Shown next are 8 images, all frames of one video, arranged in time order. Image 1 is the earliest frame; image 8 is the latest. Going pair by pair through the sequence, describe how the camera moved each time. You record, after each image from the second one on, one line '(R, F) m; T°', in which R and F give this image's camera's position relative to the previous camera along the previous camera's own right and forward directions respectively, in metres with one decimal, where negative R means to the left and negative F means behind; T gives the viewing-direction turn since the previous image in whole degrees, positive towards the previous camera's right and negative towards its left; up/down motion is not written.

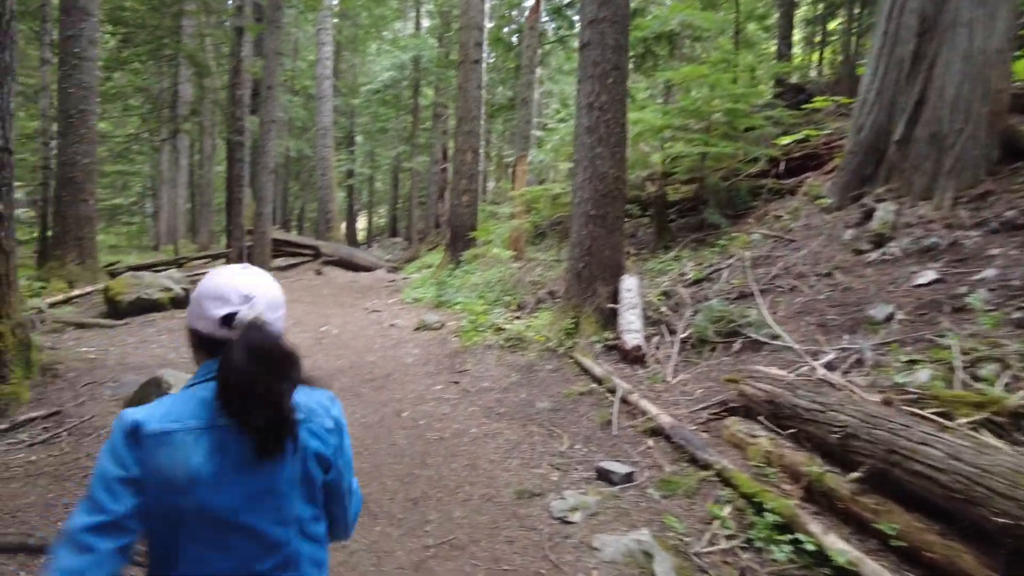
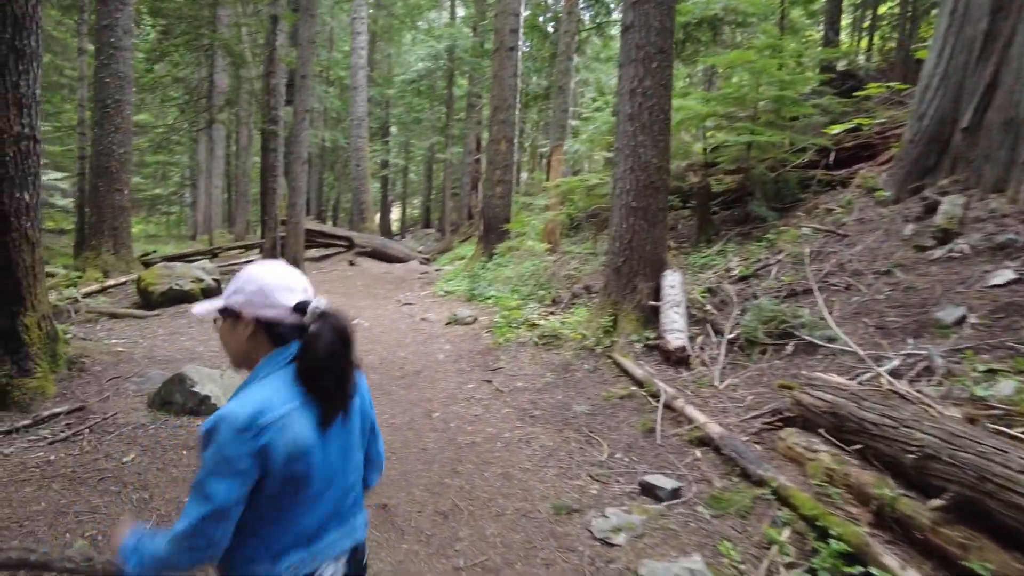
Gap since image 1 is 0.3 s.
(0.0, +0.3) m; -3°
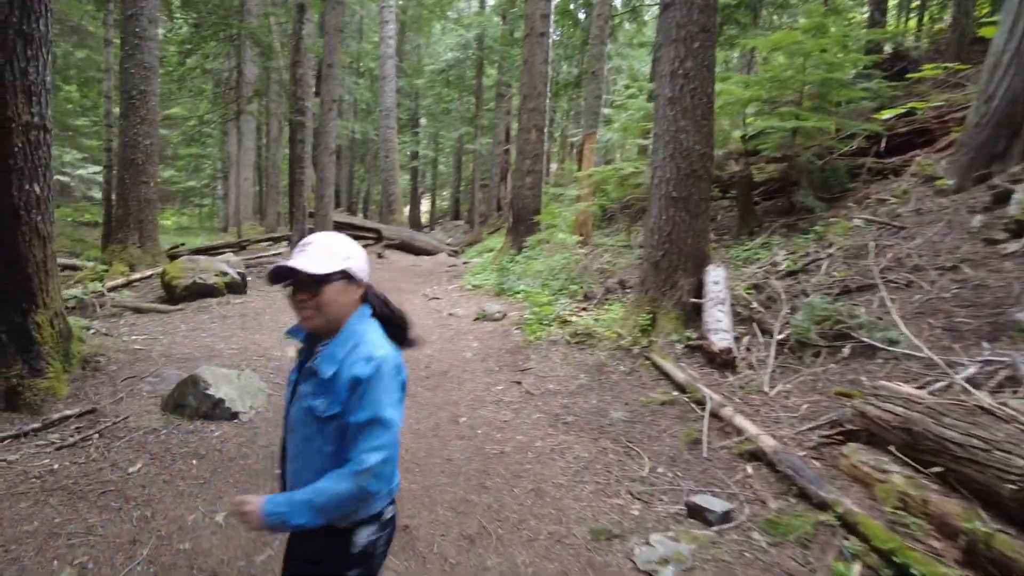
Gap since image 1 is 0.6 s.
(0.0, +0.4) m; -3°
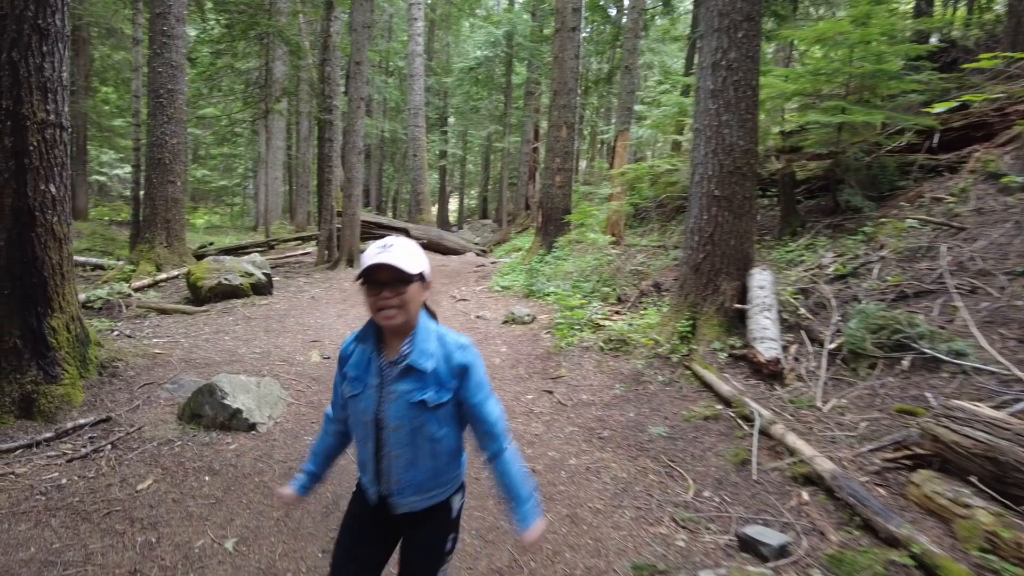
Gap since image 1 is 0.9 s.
(0.0, +0.3) m; -2°
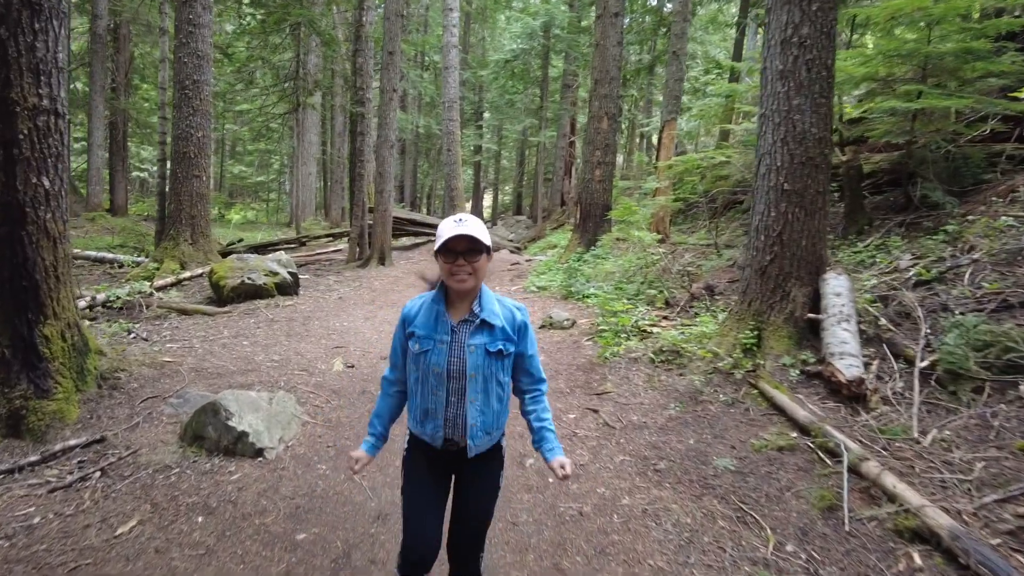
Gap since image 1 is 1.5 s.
(-0.1, +0.6) m; -3°
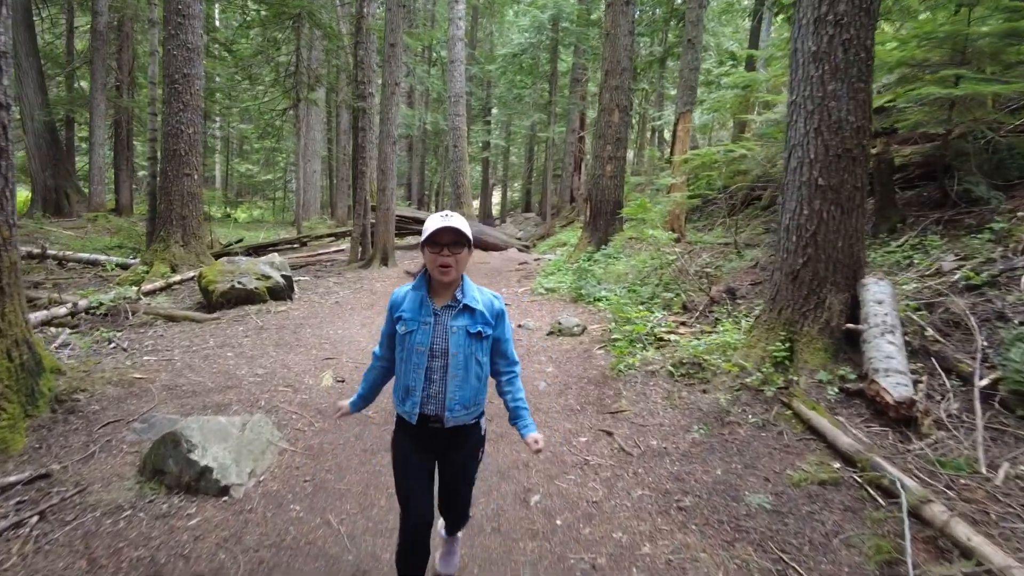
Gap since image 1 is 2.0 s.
(0.0, +0.5) m; -1°
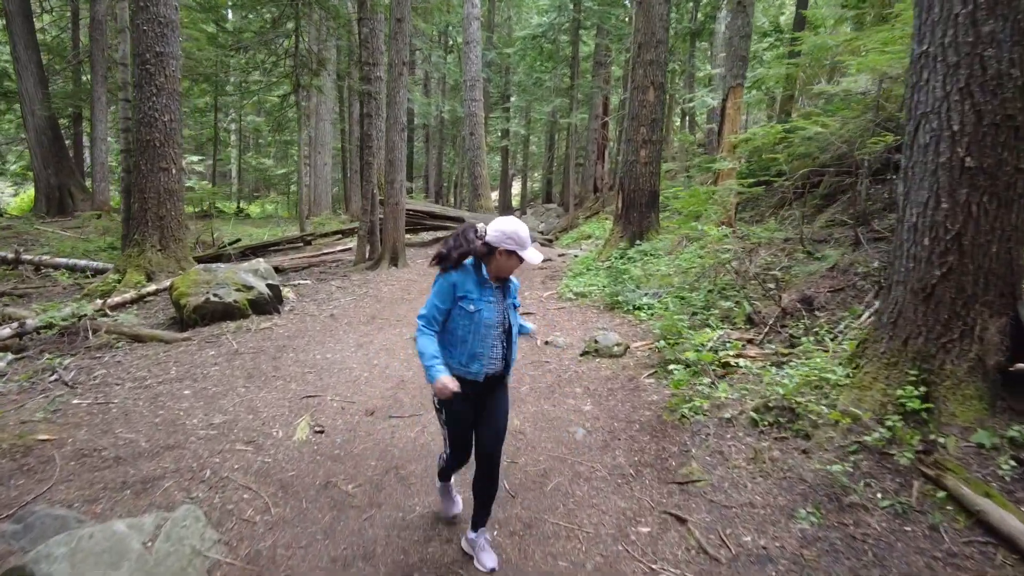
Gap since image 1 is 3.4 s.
(0.0, +1.2) m; -2°
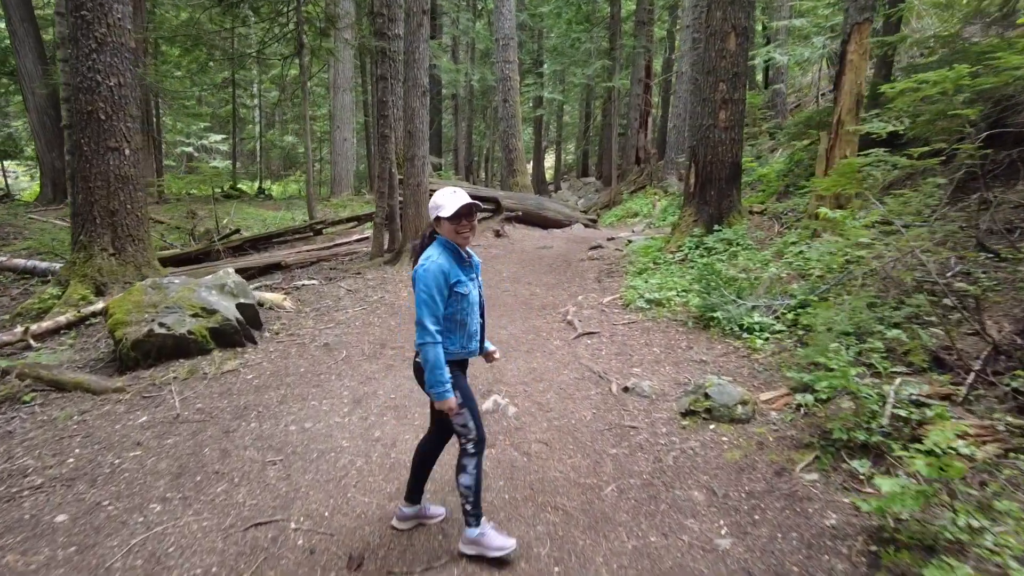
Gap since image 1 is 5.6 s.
(-0.2, +1.9) m; -3°
